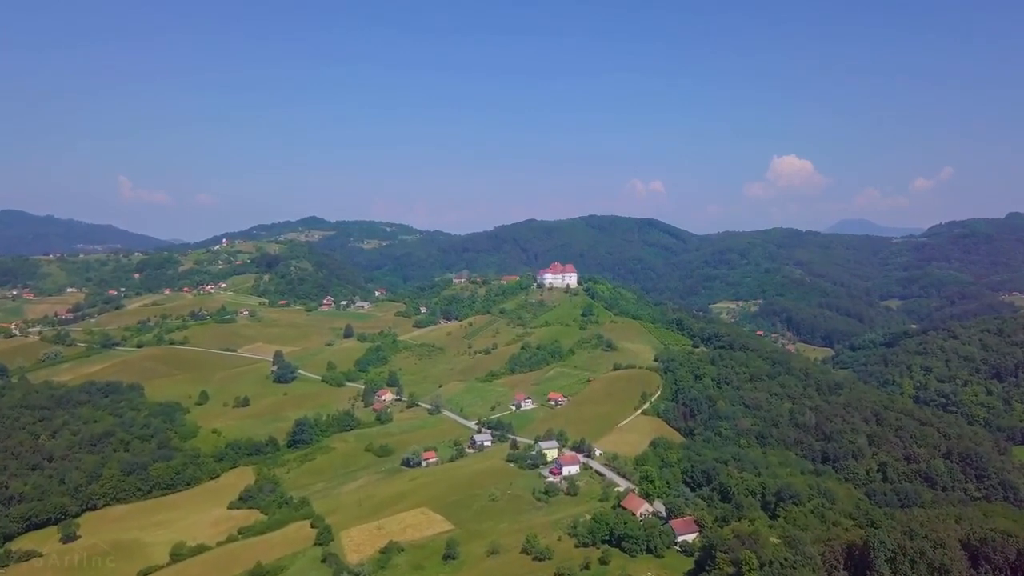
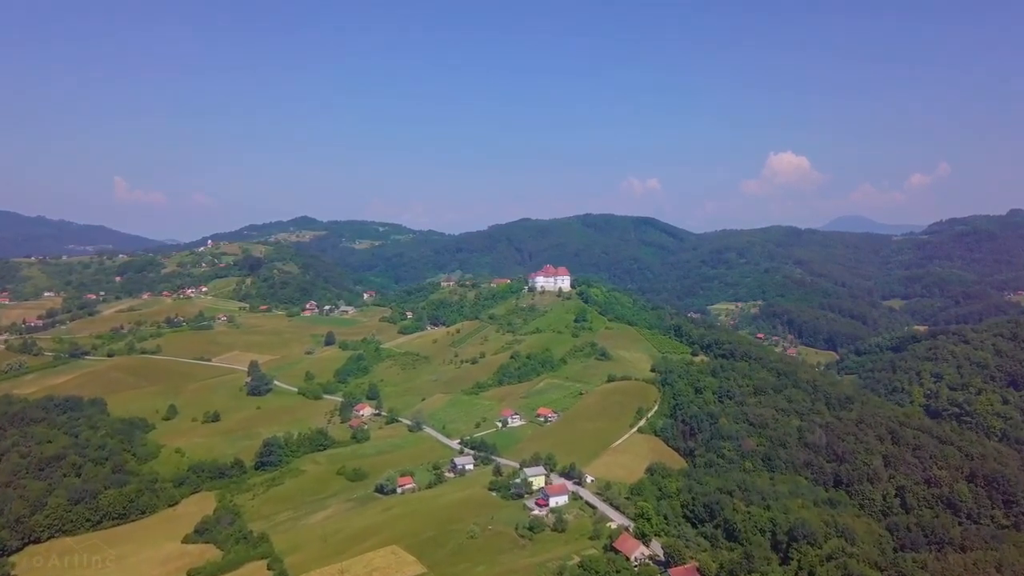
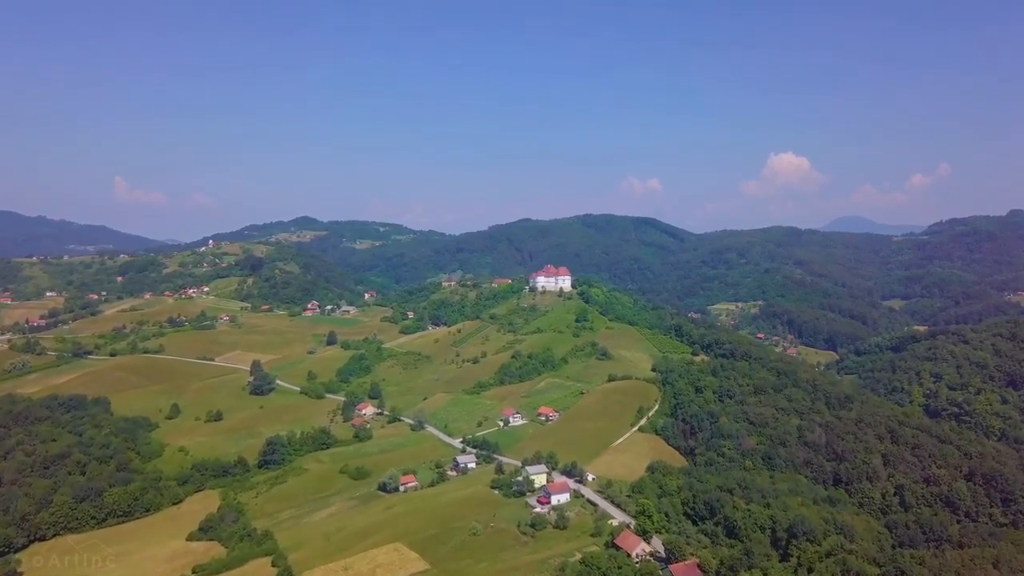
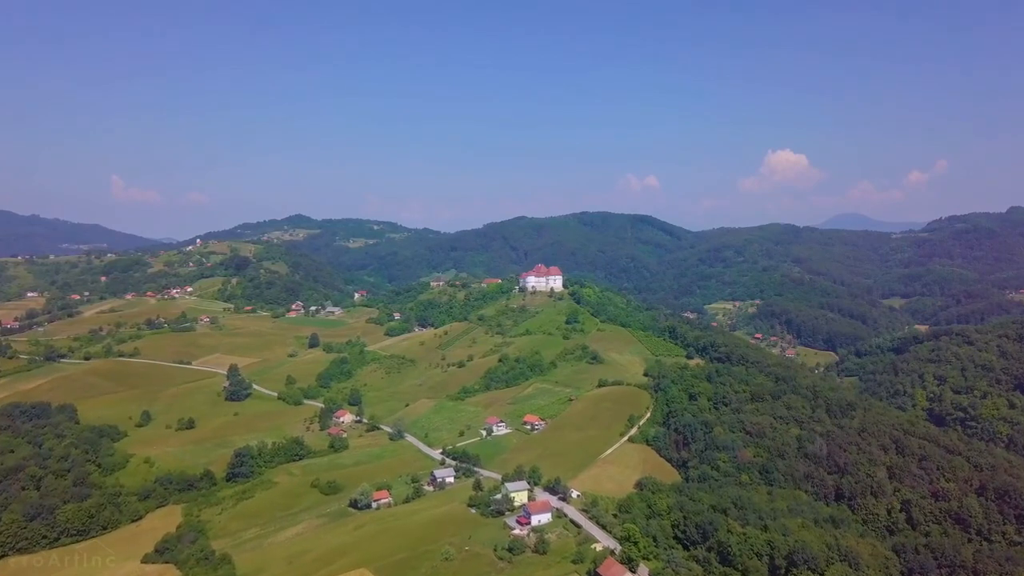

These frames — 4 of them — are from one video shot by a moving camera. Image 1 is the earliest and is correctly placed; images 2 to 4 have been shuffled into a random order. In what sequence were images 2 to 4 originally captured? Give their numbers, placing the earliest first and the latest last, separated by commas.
3, 2, 4
